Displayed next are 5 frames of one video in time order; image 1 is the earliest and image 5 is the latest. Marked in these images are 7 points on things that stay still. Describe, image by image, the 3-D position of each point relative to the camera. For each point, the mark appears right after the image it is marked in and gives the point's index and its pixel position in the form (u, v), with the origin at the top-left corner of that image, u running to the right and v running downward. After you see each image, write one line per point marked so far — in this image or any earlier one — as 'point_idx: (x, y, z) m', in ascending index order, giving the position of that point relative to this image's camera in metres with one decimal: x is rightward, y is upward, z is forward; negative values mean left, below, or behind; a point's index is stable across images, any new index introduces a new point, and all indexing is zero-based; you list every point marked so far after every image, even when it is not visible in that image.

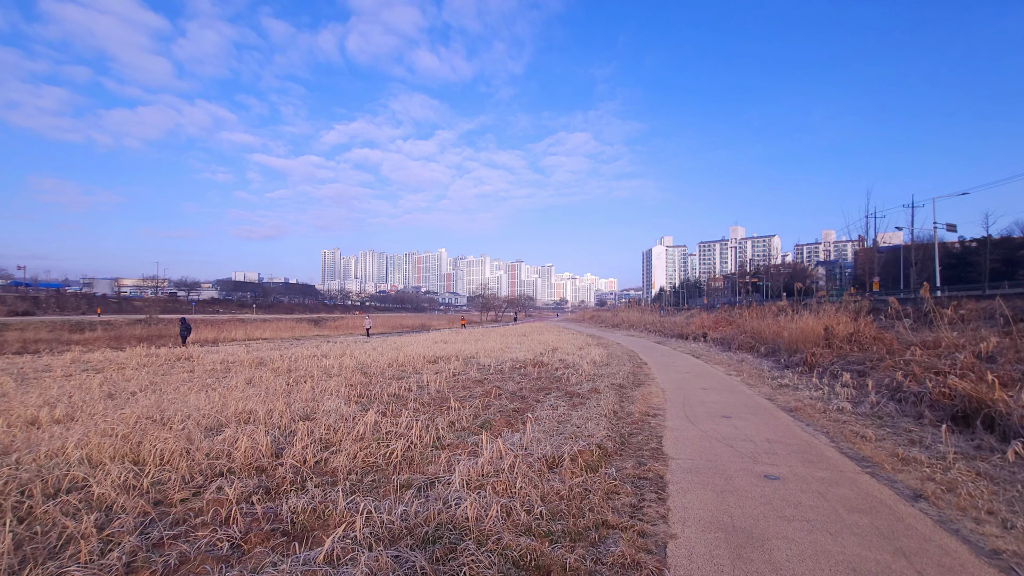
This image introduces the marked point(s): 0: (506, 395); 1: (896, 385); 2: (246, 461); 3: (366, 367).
0: (-0.1, -1.9, +8.6) m
1: (+6.2, -1.6, +7.7) m
2: (-2.5, -1.6, +4.5) m
3: (-3.6, -1.9, +11.6) m
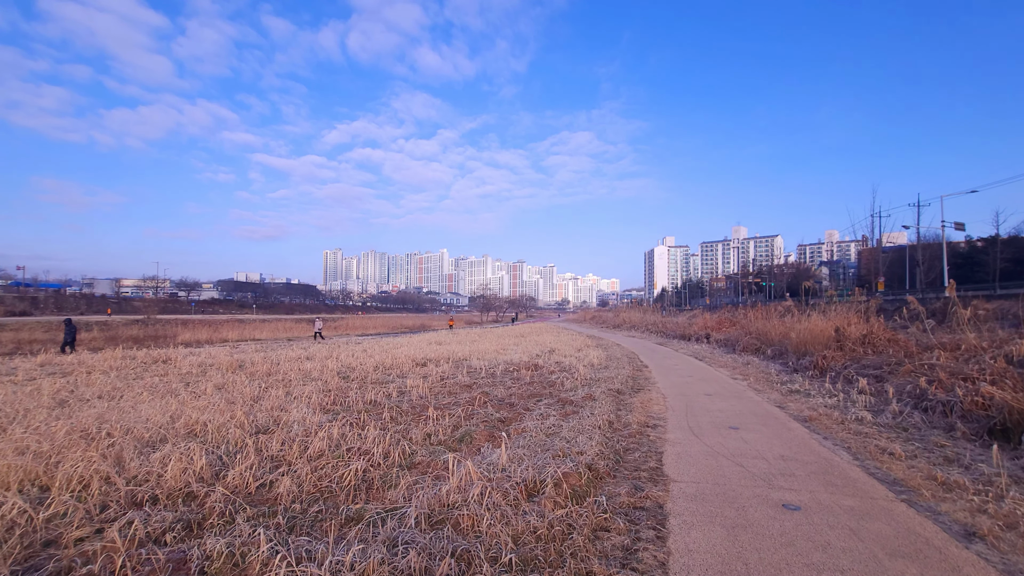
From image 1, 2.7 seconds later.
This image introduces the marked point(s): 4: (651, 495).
0: (-0.3, -1.9, +7.9) m
1: (+6.0, -1.5, +7.0) m
2: (-2.7, -1.6, +3.8) m
3: (-3.7, -1.9, +11.0) m
4: (+1.1, -1.7, +3.9) m
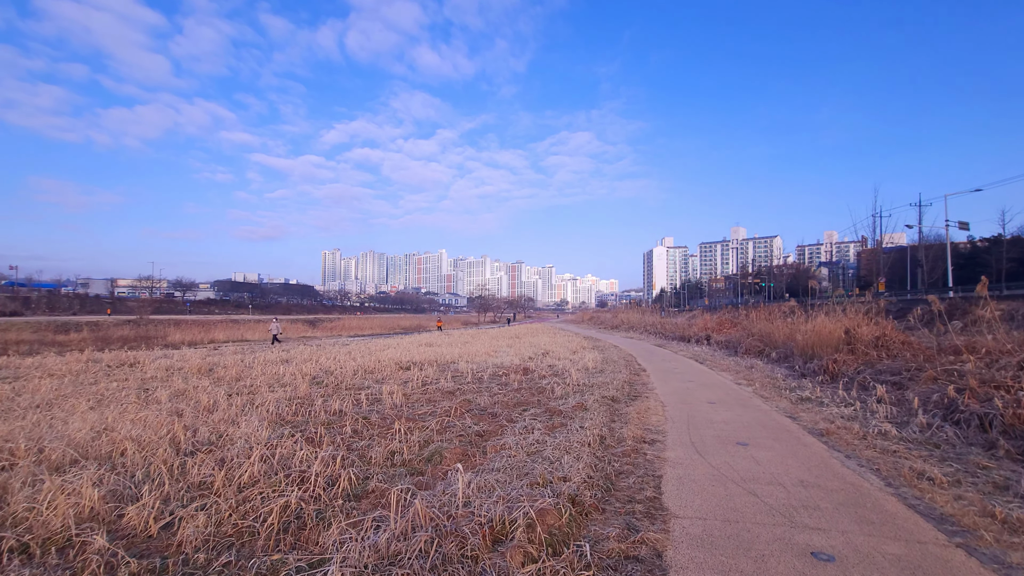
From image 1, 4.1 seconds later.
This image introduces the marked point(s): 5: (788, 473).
0: (-0.6, -1.8, +7.2) m
1: (+5.7, -1.5, +6.3) m
2: (-2.9, -1.5, +3.1) m
3: (-4.0, -1.9, +10.2) m
4: (+0.9, -1.6, +3.1) m
5: (+2.6, -1.7, +4.5) m
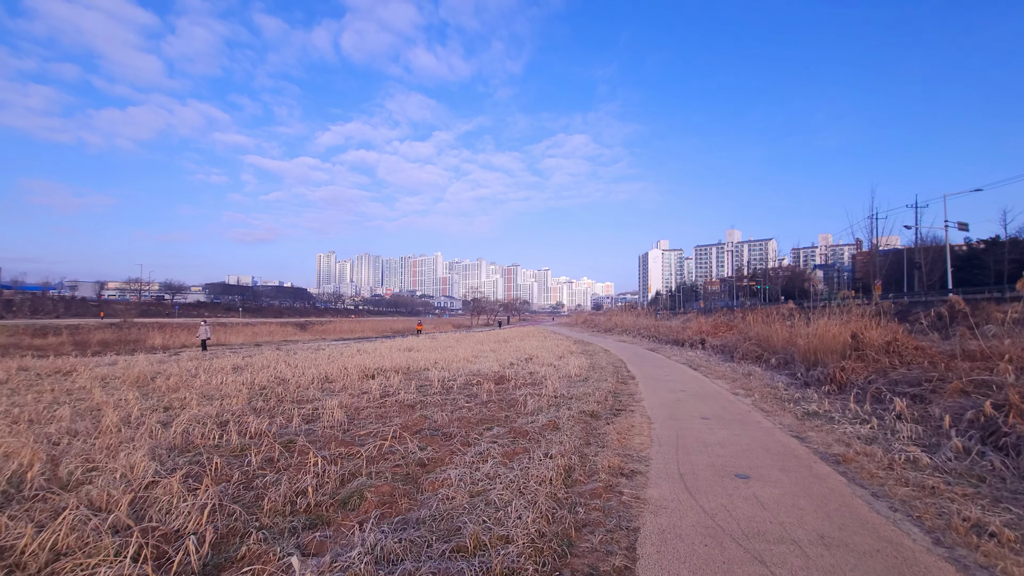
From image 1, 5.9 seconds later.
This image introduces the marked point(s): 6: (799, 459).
0: (-1.1, -1.8, +6.1) m
1: (+5.2, -1.5, +5.3) m
2: (-3.4, -1.5, +2.0) m
3: (-4.5, -1.9, +9.1) m
4: (+0.4, -1.6, +2.1) m
5: (+2.1, -1.7, +3.5) m
6: (+3.0, -1.8, +5.1) m
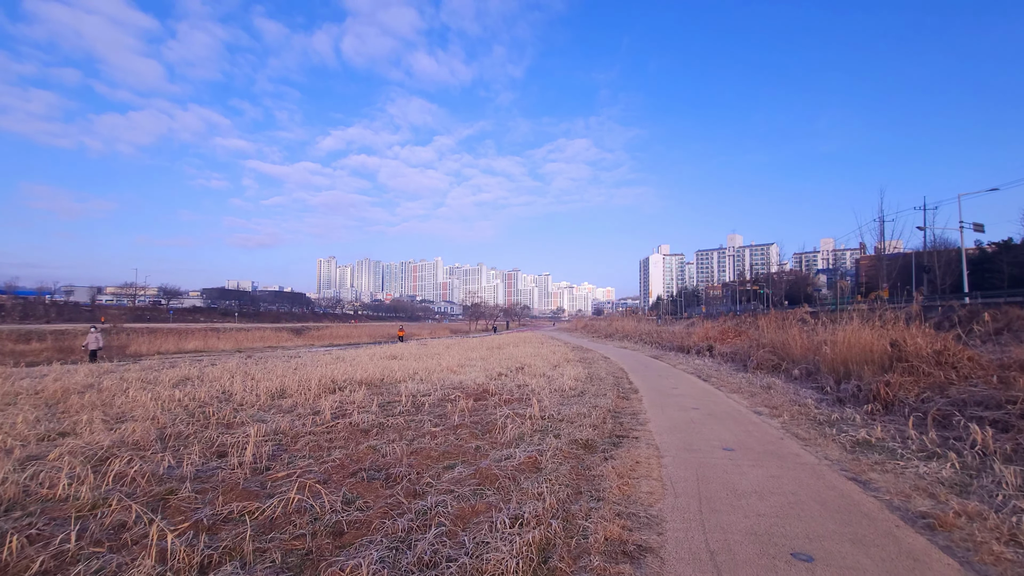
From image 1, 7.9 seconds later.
0: (-1.4, -1.8, +4.6) m
1: (+4.9, -1.4, +3.8) m
2: (-3.7, -1.4, +0.5) m
3: (-4.9, -1.9, +7.7) m
4: (+0.1, -1.5, +0.6) m
5: (+1.8, -1.6, +2.0) m
6: (+2.7, -1.7, +3.6) m
